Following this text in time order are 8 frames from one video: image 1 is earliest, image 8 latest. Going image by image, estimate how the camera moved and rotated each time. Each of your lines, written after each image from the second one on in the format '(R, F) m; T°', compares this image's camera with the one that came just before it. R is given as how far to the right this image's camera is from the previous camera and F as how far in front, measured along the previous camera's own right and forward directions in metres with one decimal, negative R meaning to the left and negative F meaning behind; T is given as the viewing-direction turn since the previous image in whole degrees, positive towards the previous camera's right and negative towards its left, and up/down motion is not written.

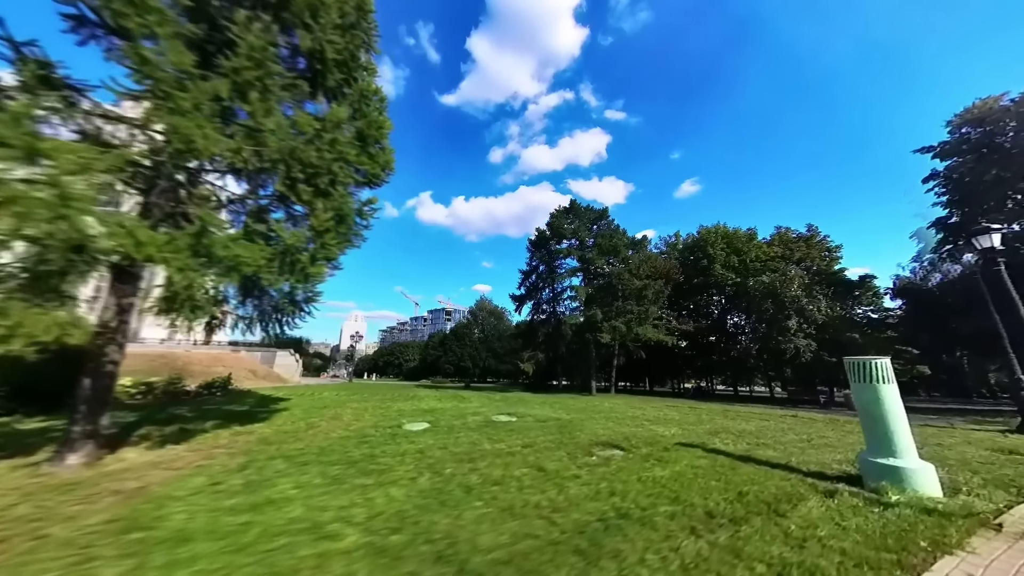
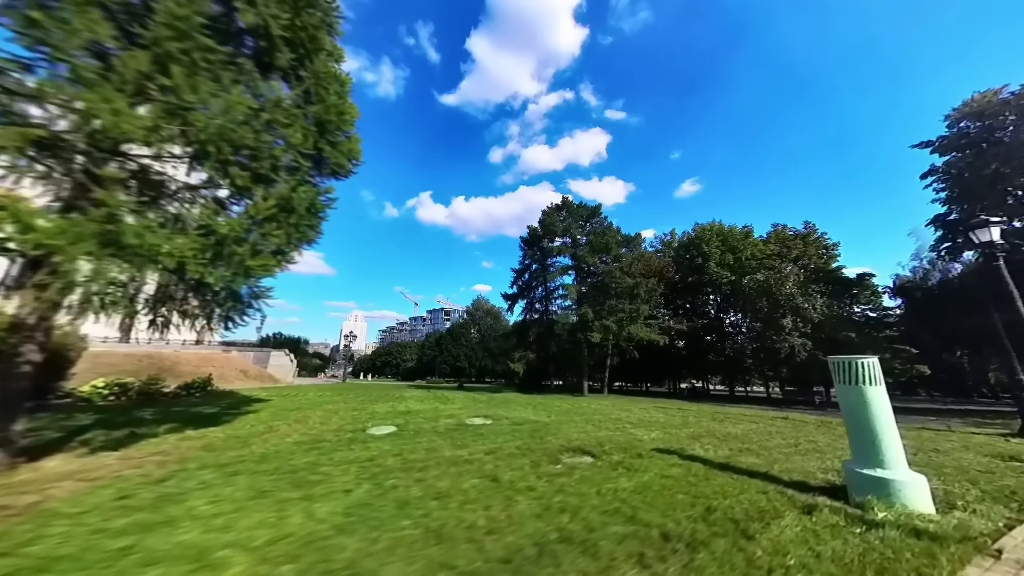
(+0.7, +0.6) m; 0°
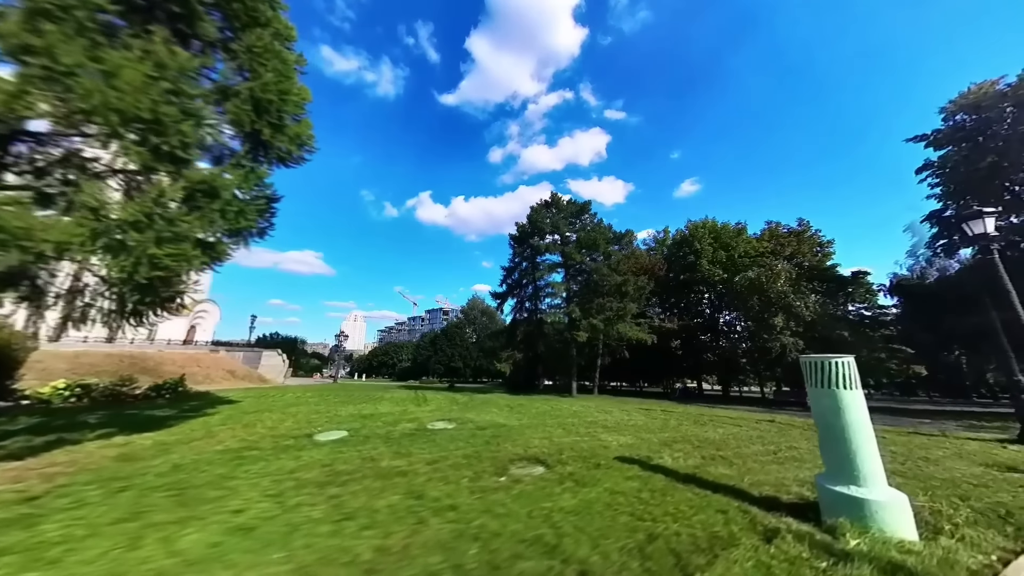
(+0.9, +0.7) m; 0°
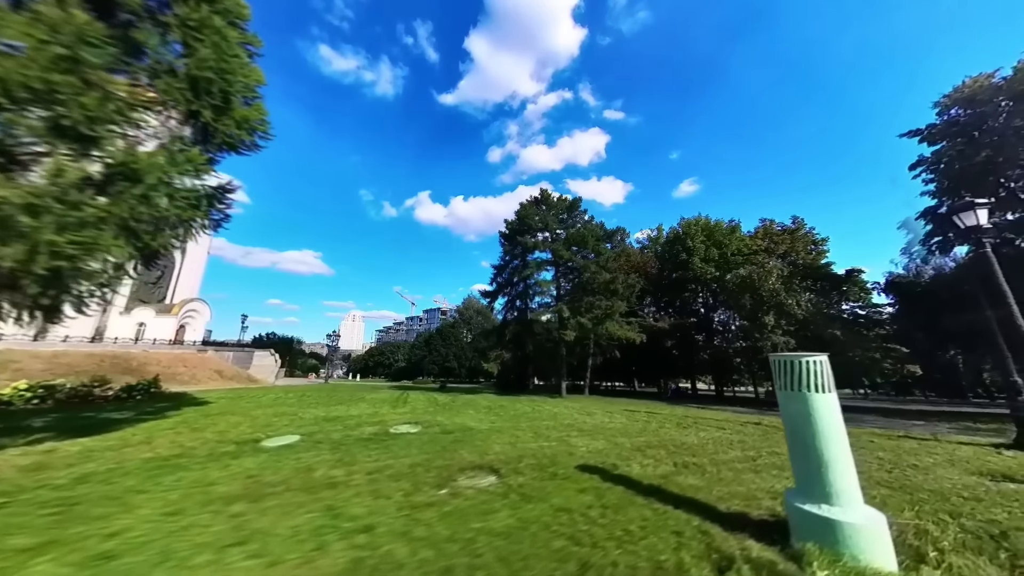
(+0.7, +0.6) m; 0°
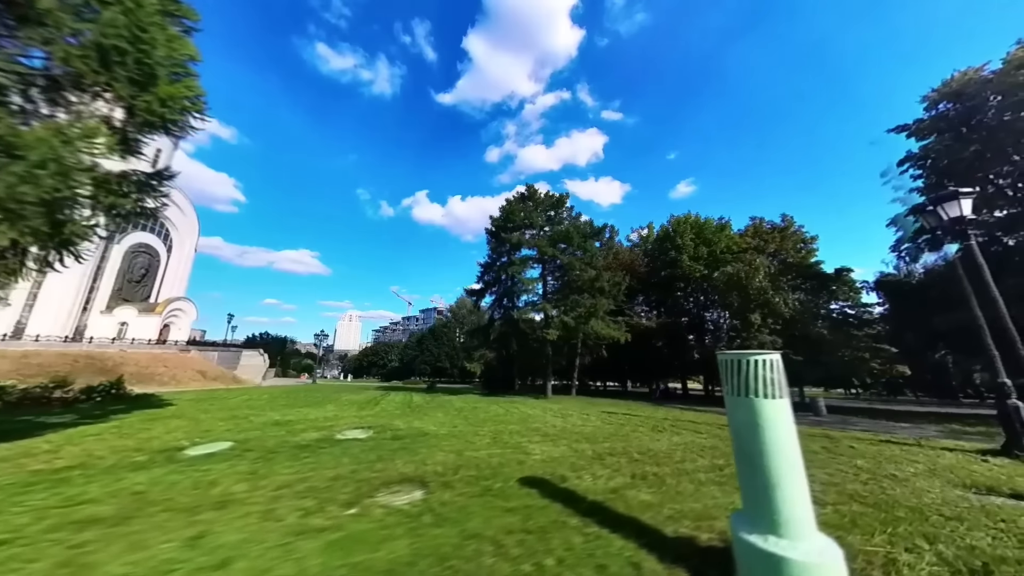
(+0.8, +0.7) m; +1°
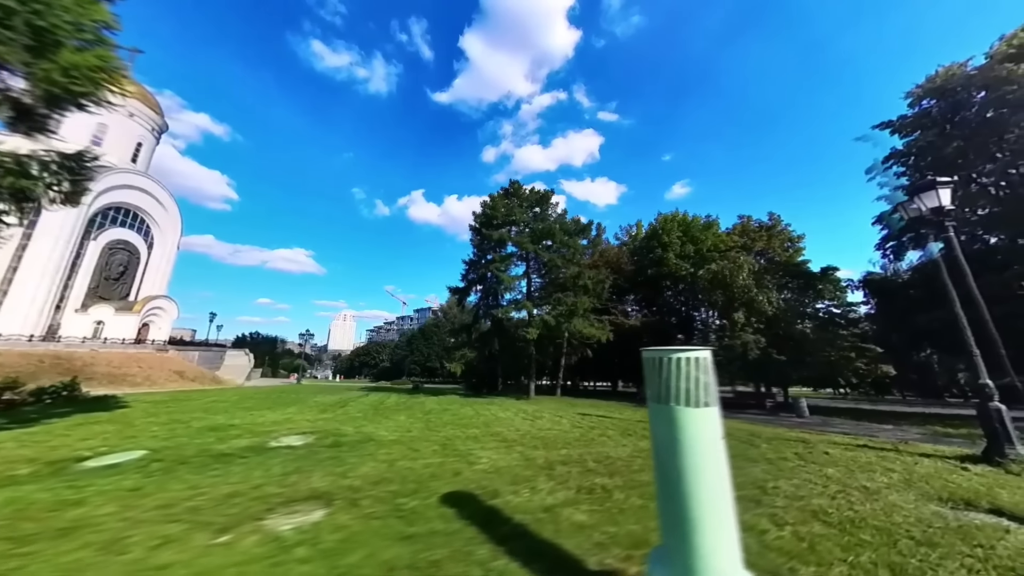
(+0.8, +0.7) m; +1°
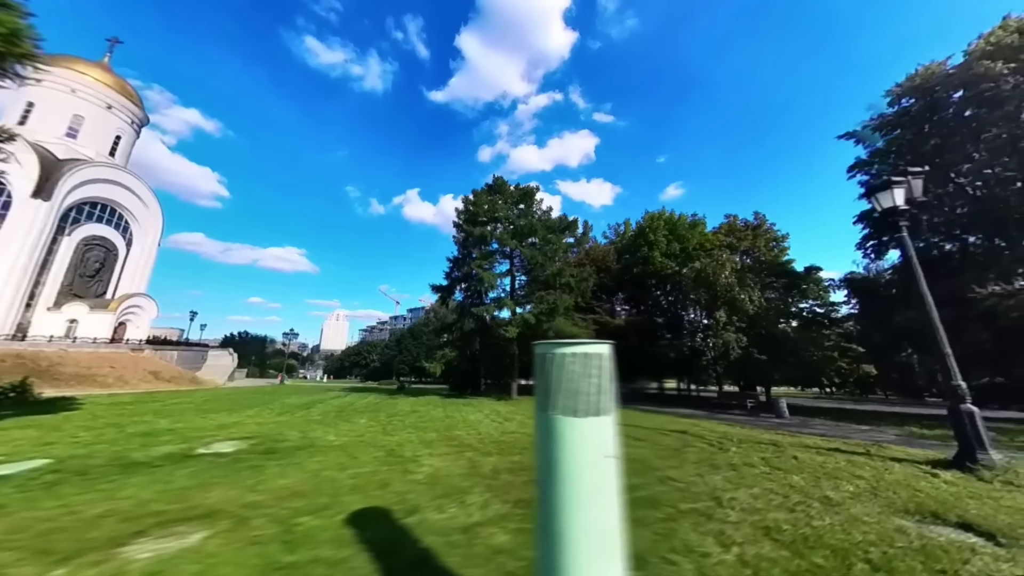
(+0.8, +0.6) m; +1°
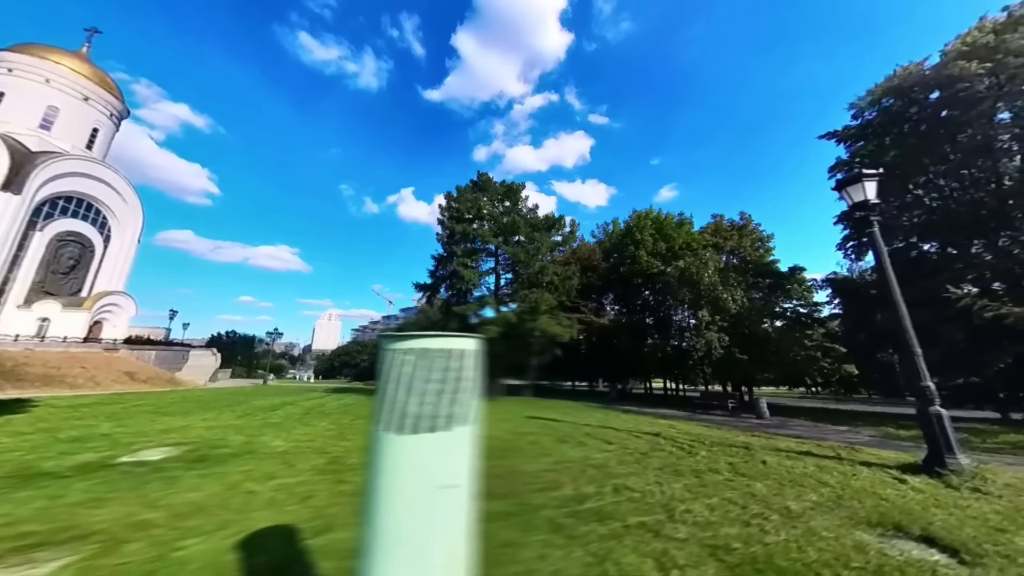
(+0.7, +0.5) m; +1°
